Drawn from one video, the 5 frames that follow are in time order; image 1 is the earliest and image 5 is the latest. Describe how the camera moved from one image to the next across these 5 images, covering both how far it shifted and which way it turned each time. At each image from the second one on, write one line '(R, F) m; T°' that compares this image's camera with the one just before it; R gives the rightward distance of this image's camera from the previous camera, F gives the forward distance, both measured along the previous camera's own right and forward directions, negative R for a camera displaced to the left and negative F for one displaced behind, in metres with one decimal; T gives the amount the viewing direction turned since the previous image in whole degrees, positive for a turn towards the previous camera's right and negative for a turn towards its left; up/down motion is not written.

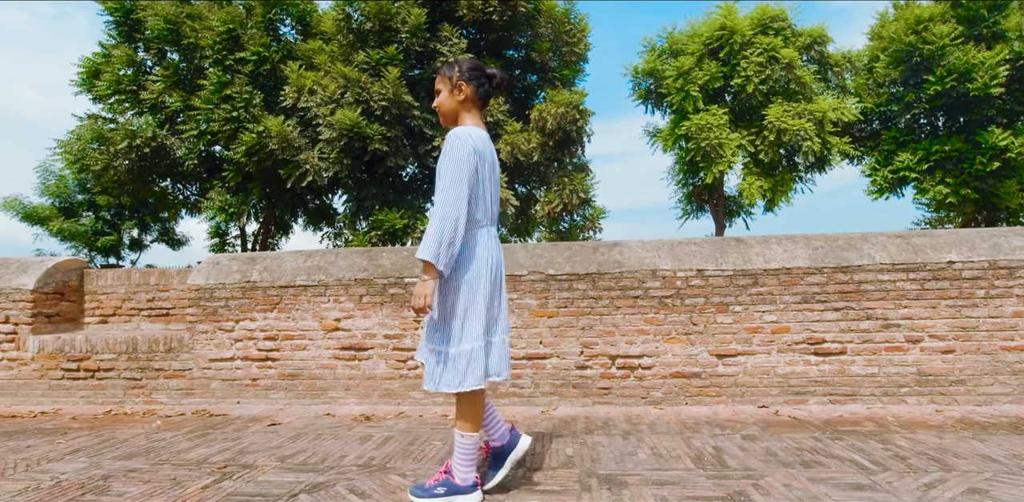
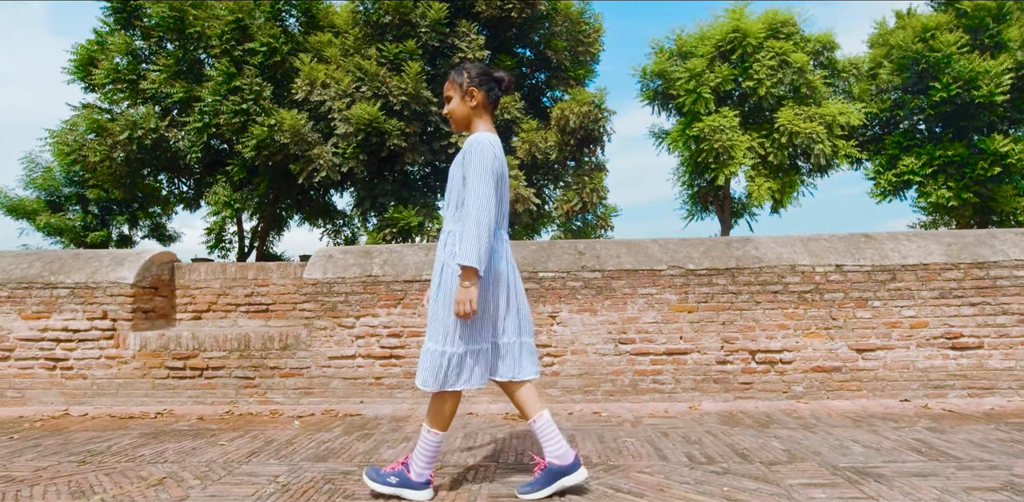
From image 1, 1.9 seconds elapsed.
(-1.6, +0.1) m; +3°
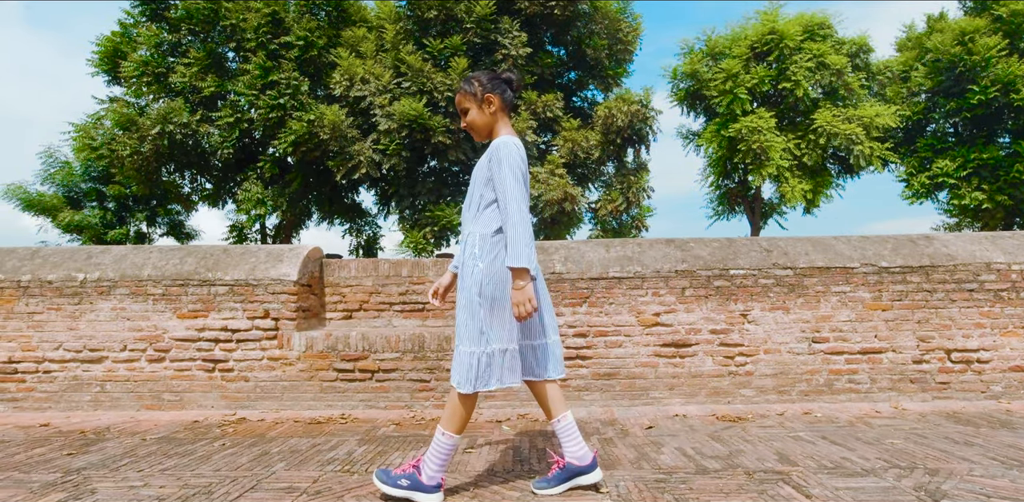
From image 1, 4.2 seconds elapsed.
(-1.9, +0.2) m; +2°
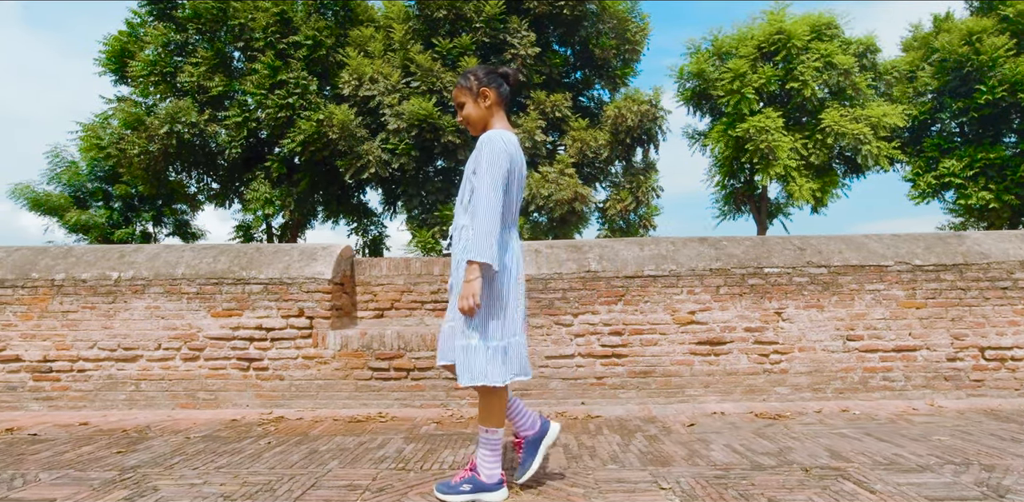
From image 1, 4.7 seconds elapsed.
(-0.3, 0.0) m; 0°
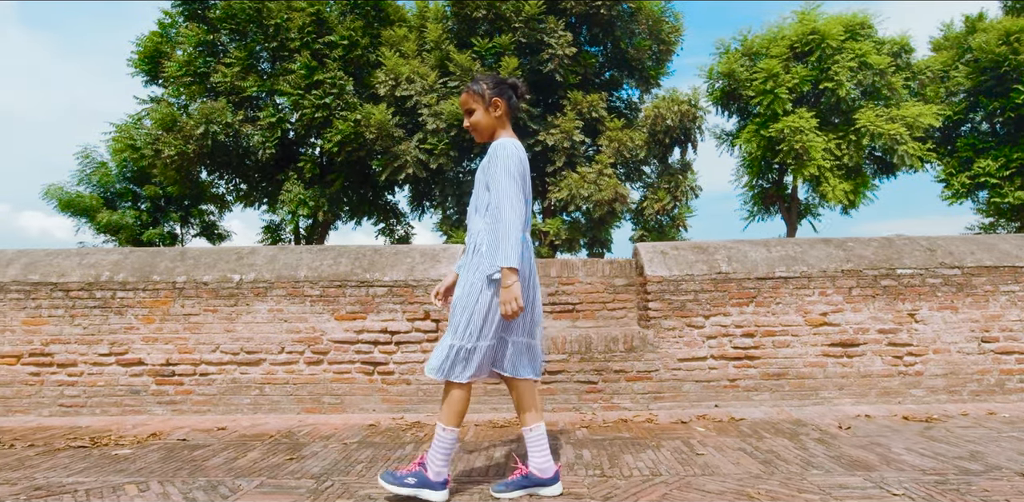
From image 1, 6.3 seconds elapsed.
(-1.2, +0.1) m; 0°
